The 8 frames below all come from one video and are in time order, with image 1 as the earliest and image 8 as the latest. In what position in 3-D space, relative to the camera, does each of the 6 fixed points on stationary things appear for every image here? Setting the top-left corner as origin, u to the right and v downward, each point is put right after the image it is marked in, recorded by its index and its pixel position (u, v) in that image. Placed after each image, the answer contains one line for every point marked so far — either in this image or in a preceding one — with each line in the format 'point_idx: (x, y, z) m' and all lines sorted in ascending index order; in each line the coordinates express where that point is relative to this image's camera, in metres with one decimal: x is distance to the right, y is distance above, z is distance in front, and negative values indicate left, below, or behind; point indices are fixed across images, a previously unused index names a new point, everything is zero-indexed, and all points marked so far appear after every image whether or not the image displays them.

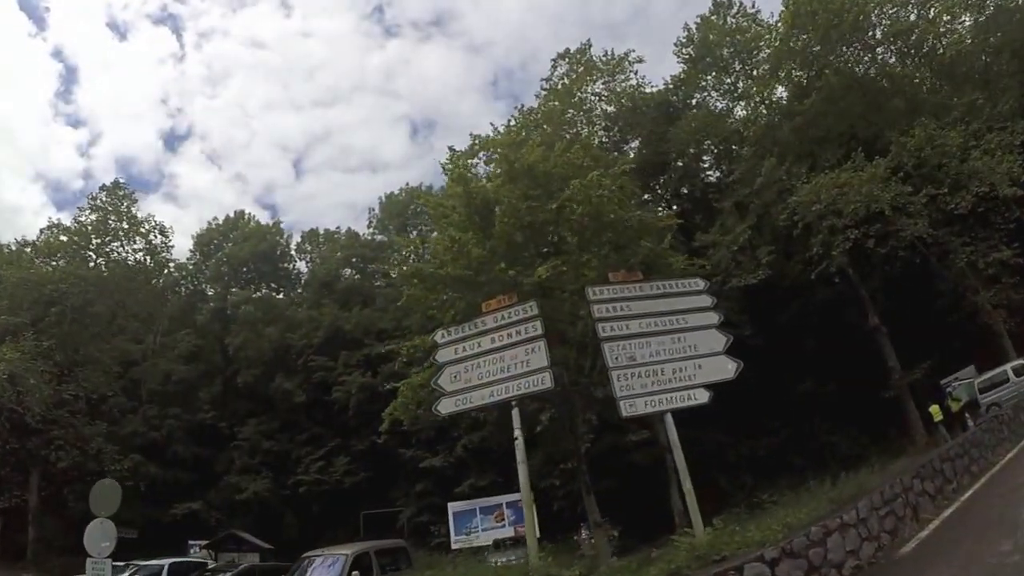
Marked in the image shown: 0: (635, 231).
0: (+2.8, +1.5, +18.3) m
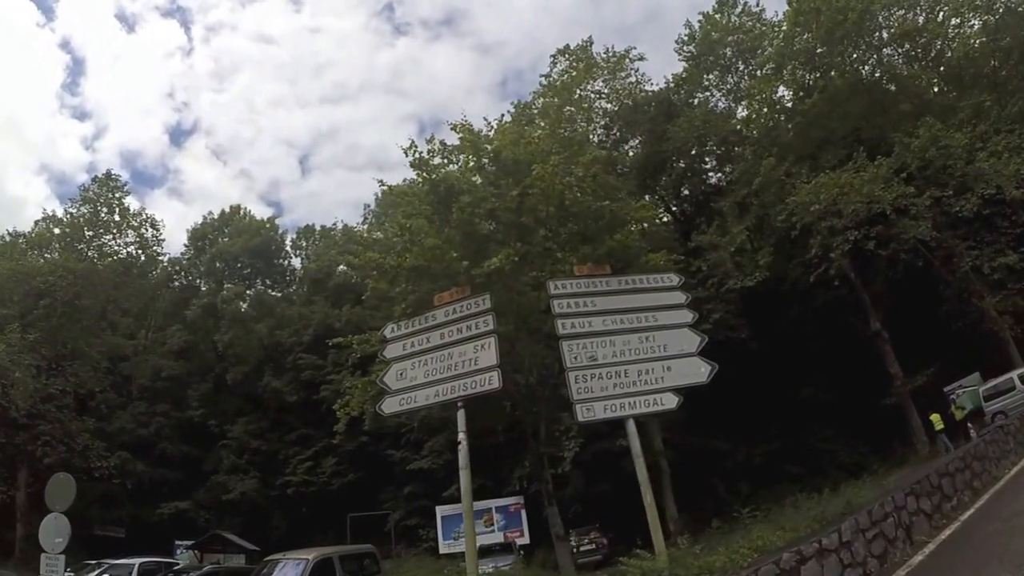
0: (+2.4, +1.5, +17.8) m
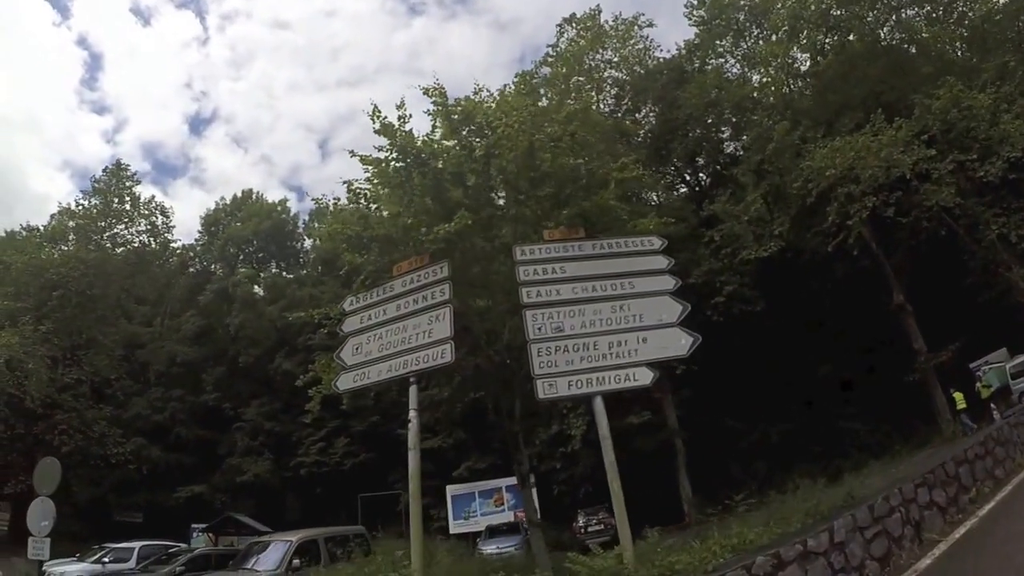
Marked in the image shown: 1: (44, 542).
0: (+2.0, +1.9, +17.2) m
1: (-8.6, -4.7, +14.8) m
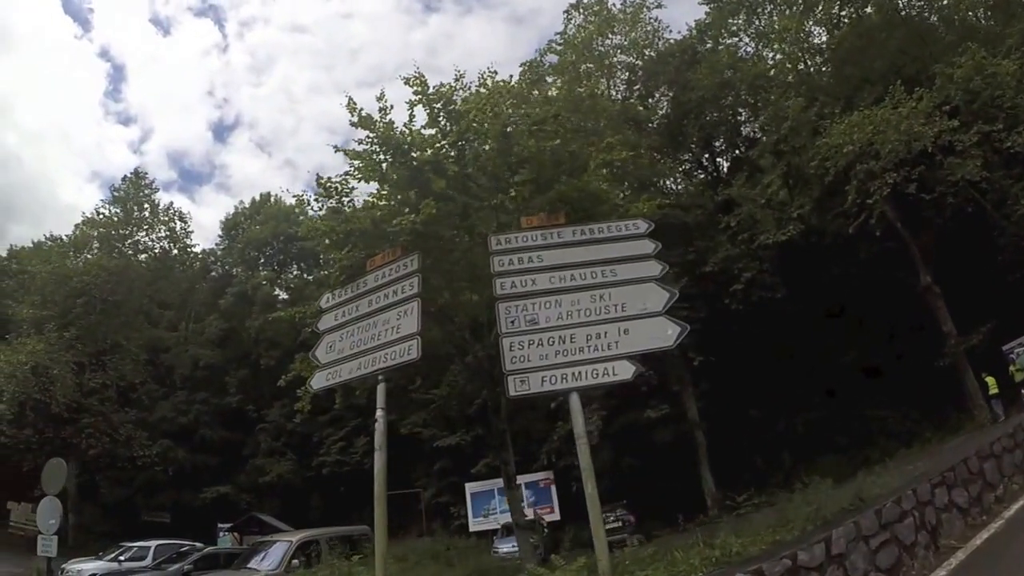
0: (+1.7, +2.0, +16.8) m
1: (-8.8, -4.9, +15.3) m
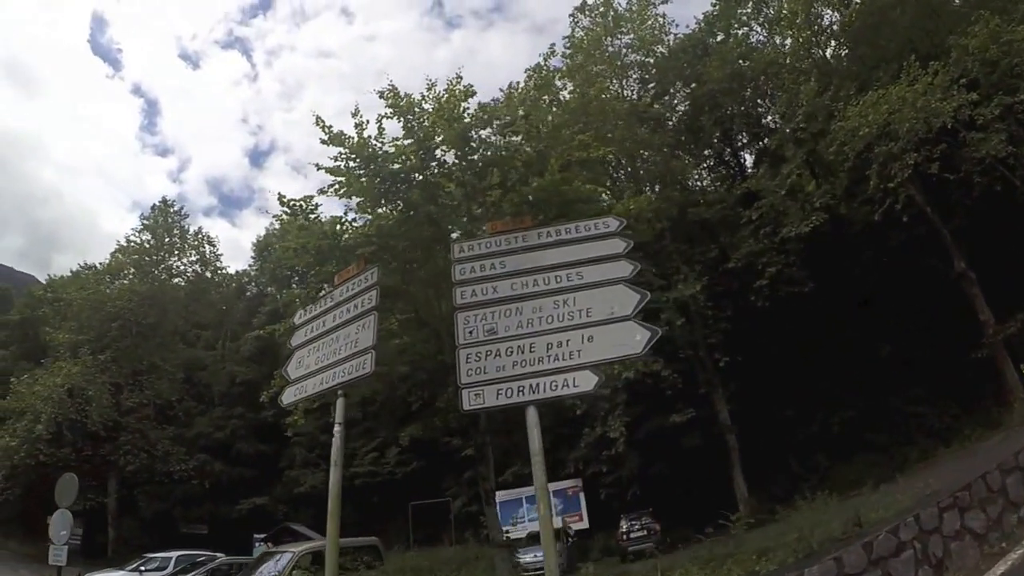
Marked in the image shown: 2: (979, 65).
0: (+1.3, +2.1, +16.6) m
1: (-9.1, -5.3, +15.9) m
2: (+11.5, +5.5, +19.8) m
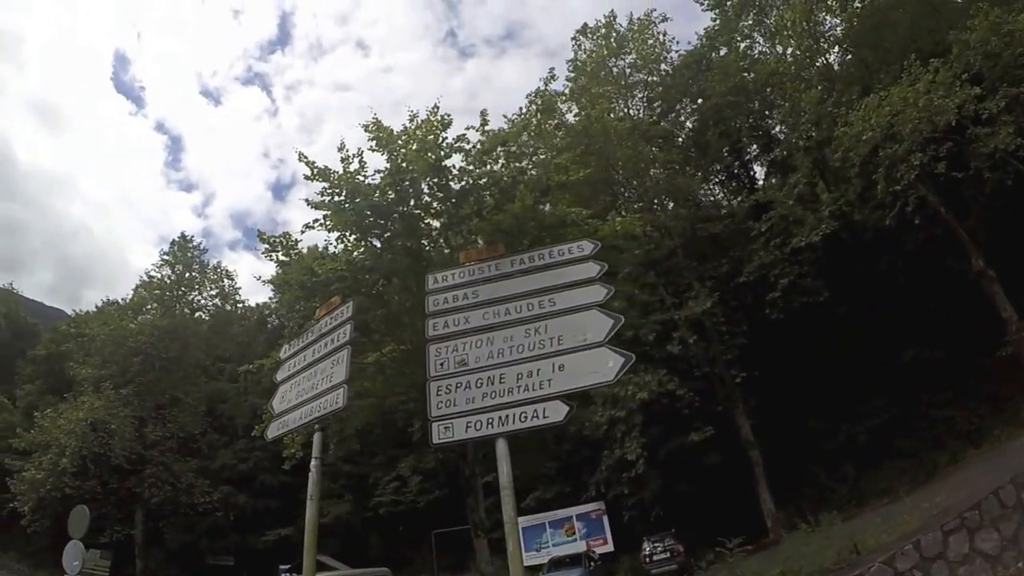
0: (+1.3, +1.9, +16.6) m
1: (-8.8, -5.8, +16.1) m
2: (+11.5, +5.6, +19.6) m
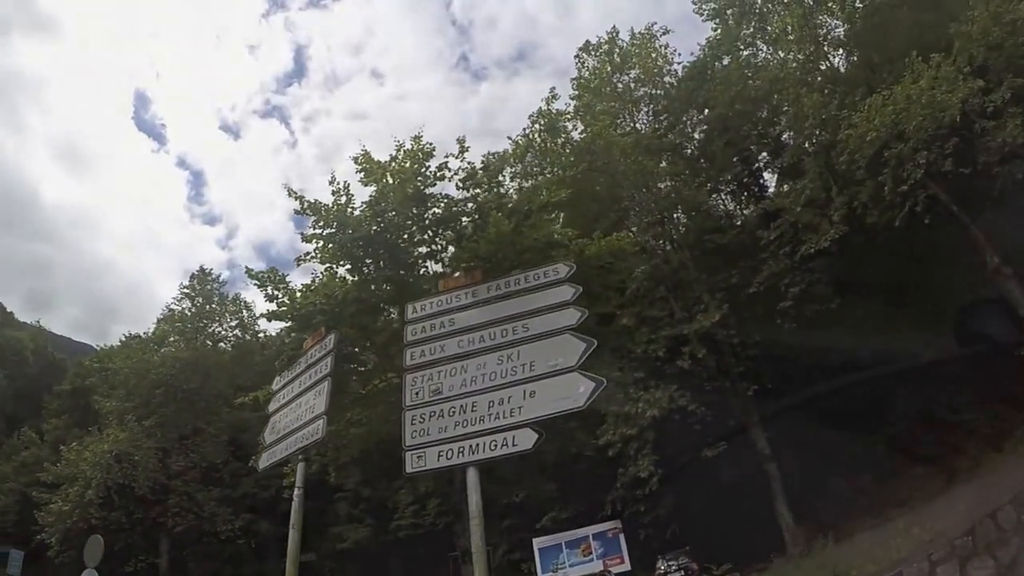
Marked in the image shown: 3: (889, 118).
0: (+1.0, +1.6, +16.6) m
1: (-8.8, -6.6, +16.4) m
2: (+11.2, +5.6, +19.1) m
3: (+9.1, +4.2, +19.5) m
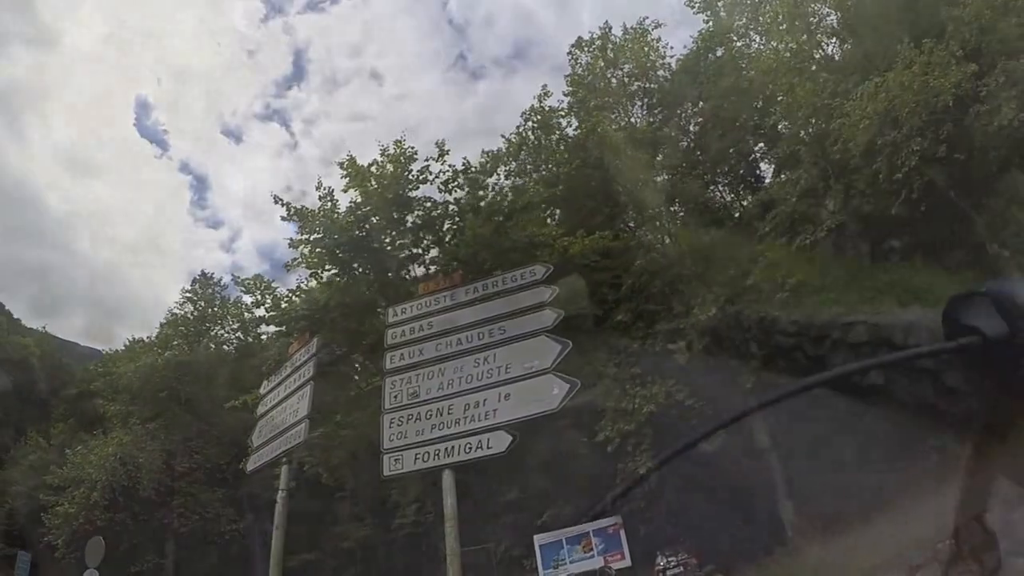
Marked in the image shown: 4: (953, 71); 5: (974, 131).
0: (+0.7, +1.7, +16.6) m
1: (-8.9, -6.6, +16.6) m
2: (+10.9, +5.9, +18.9) m
3: (+8.8, +4.5, +19.4) m
4: (+10.2, +5.1, +18.8) m
5: (+11.0, +3.8, +19.3) m
